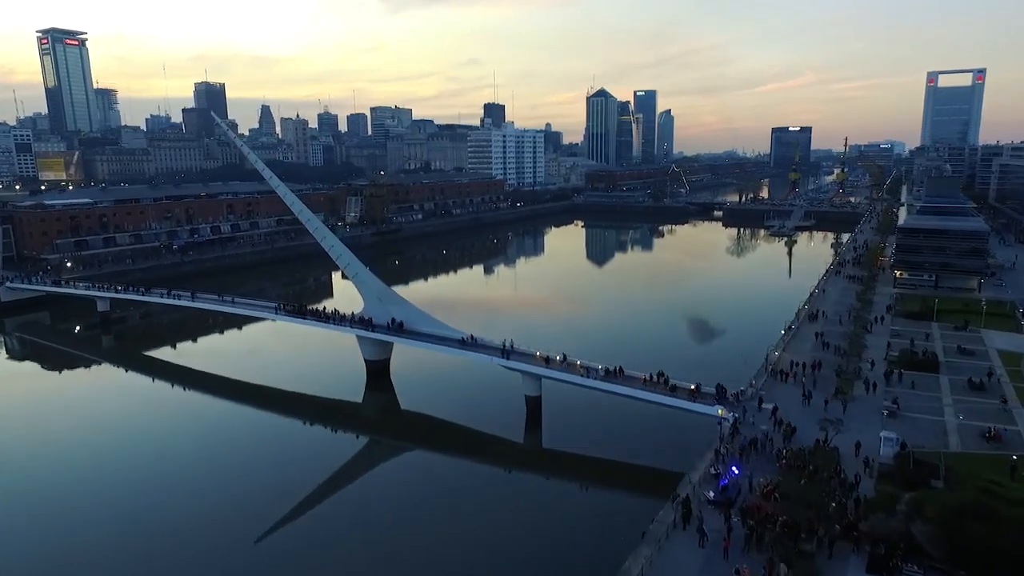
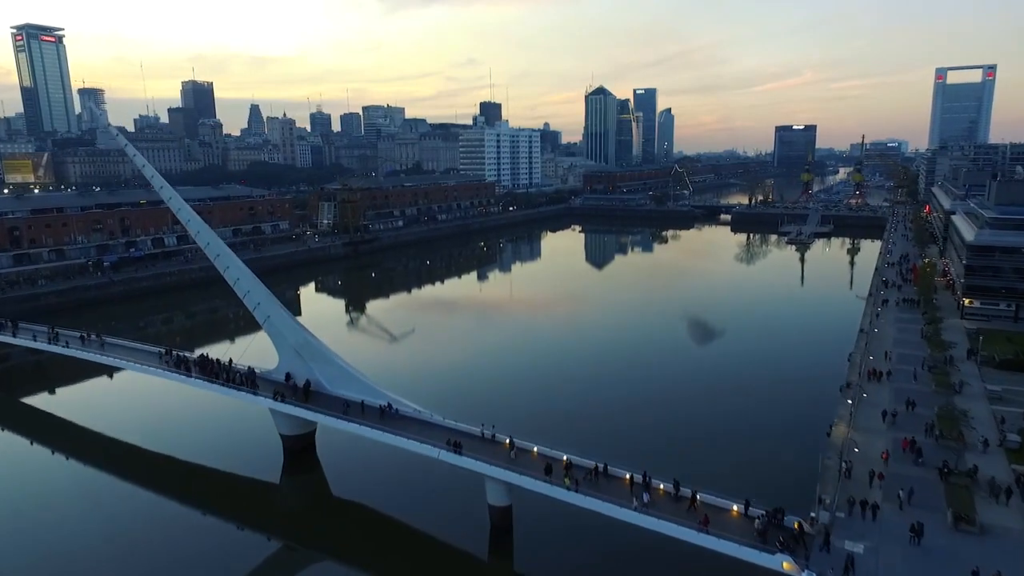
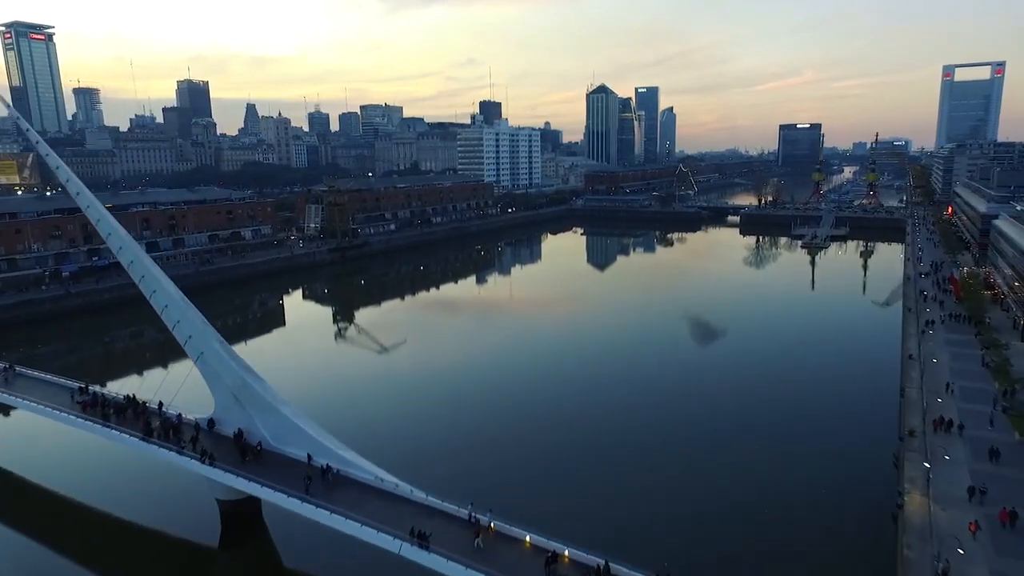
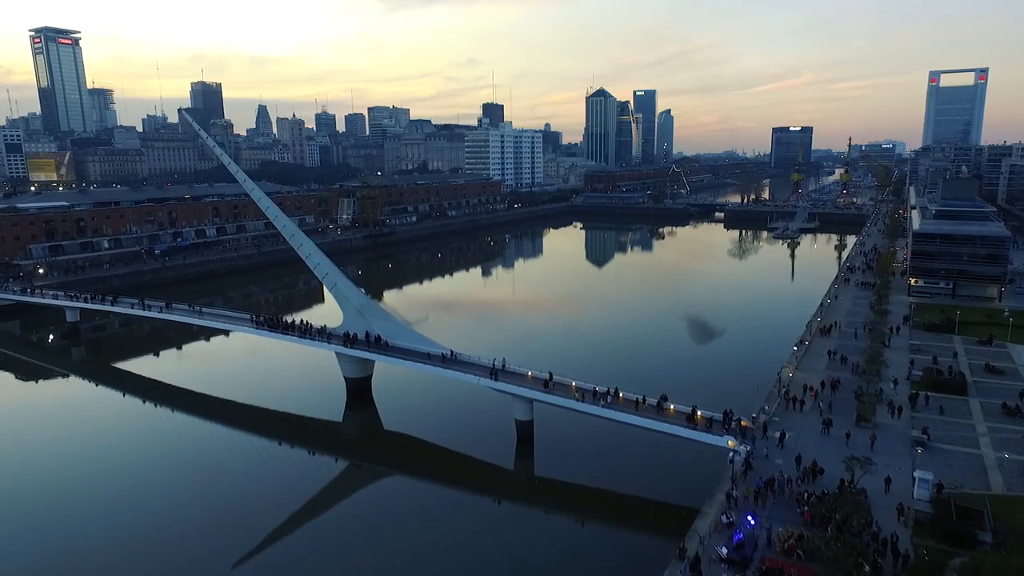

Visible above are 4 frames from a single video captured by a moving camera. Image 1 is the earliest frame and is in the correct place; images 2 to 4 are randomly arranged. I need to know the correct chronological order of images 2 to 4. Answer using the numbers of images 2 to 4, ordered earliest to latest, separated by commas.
4, 2, 3
